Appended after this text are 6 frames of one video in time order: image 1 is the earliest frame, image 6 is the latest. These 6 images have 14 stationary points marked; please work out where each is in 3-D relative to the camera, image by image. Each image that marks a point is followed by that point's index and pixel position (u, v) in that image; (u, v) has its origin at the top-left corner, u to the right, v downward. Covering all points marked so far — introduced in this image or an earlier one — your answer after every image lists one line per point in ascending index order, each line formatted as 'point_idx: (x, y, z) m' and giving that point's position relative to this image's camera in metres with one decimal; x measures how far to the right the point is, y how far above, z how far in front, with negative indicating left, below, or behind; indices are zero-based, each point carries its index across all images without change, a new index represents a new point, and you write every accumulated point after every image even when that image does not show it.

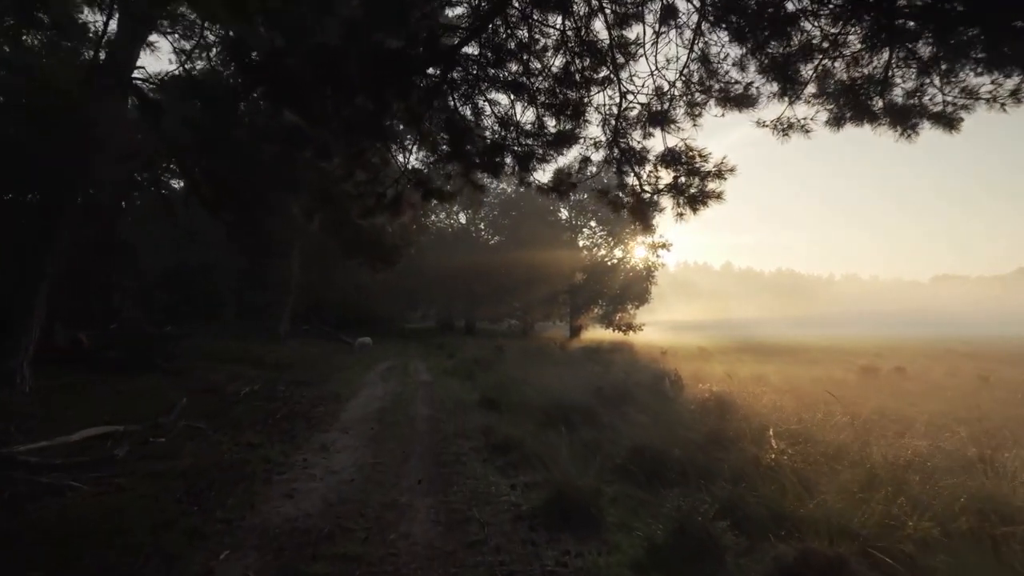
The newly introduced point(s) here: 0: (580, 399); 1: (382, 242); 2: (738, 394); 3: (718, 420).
0: (+1.5, -2.4, +13.4) m
1: (-3.0, +1.1, +14.6) m
2: (+5.5, -2.6, +15.7) m
3: (+3.8, -2.5, +11.8) m
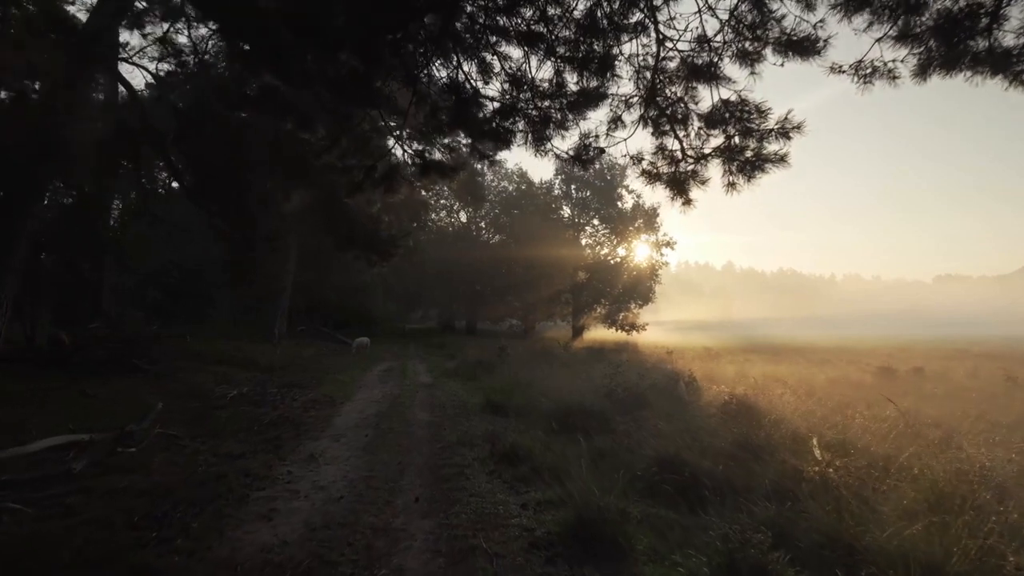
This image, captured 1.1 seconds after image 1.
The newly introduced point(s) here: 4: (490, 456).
0: (+1.6, -2.3, +12.5) m
1: (-2.9, +1.2, +13.6) m
2: (+5.7, -2.5, +14.7) m
3: (+4.0, -2.4, +10.8) m
4: (-0.3, -2.5, +9.2) m
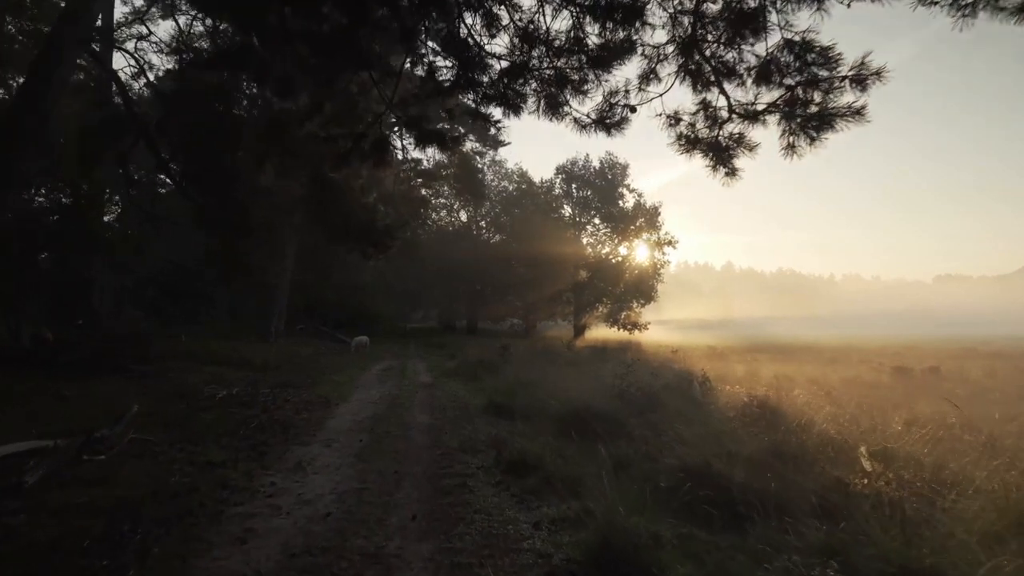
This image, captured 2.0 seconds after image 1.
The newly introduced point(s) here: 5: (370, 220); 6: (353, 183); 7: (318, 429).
0: (+1.7, -2.2, +11.6) m
1: (-2.8, +1.3, +12.8) m
2: (+5.8, -2.4, +13.9) m
3: (+4.1, -2.3, +9.9) m
4: (-0.2, -2.4, +8.4) m
5: (-3.0, +1.4, +12.8) m
6: (-3.3, +2.2, +12.8) m
7: (-3.4, -2.5, +10.9) m
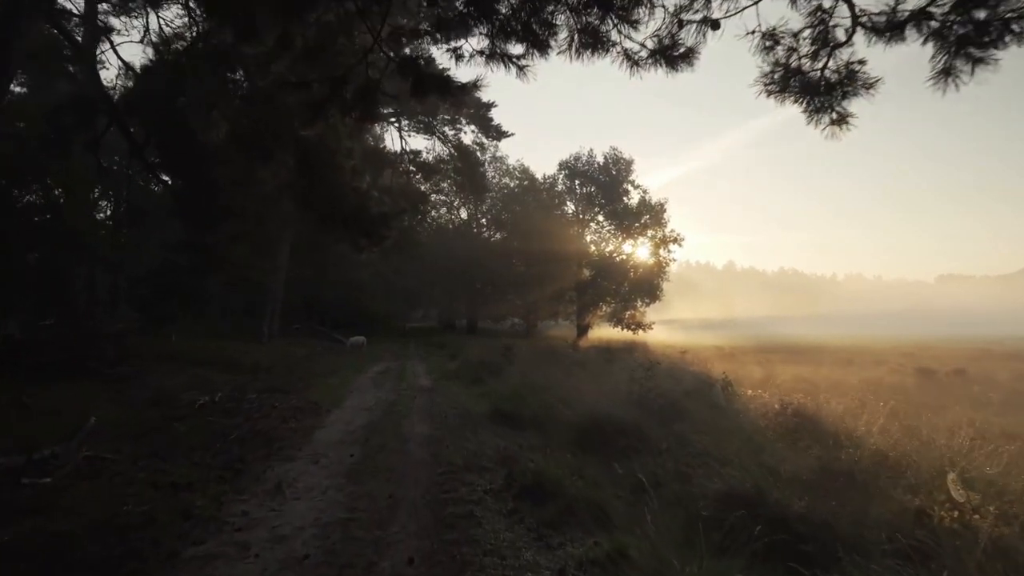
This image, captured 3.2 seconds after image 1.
0: (+1.9, -2.1, +10.5) m
1: (-2.7, +1.3, +11.6) m
2: (+5.9, -2.4, +12.7) m
3: (+4.2, -2.2, +8.8) m
4: (0.0, -2.3, +7.2) m
5: (-2.8, +1.5, +11.6) m
6: (-3.1, +2.3, +11.7) m
7: (-3.2, -2.4, +9.8) m
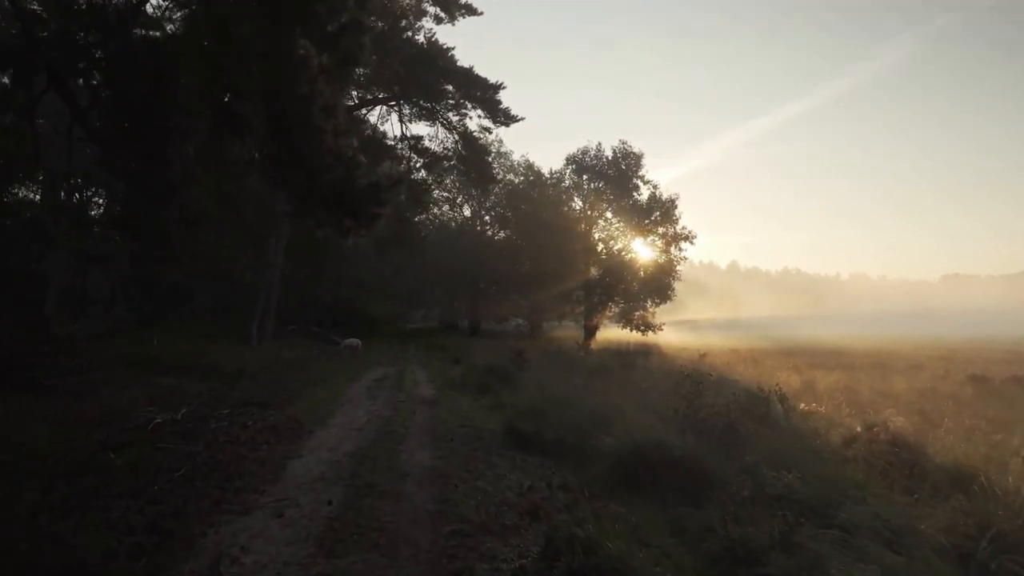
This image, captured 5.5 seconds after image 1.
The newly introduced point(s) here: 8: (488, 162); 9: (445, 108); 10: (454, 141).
0: (+2.2, -2.1, +8.3) m
1: (-2.3, +1.4, +9.4) m
2: (+6.3, -2.3, +10.5) m
3: (+4.5, -2.1, +6.6) m
4: (+0.3, -2.2, +5.0) m
5: (-2.5, +1.6, +9.4) m
6: (-2.8, +2.3, +9.5) m
7: (-2.9, -2.3, +7.6) m
8: (-0.7, +3.9, +18.8) m
9: (-1.9, +5.2, +18.2) m
10: (-1.7, +4.4, +18.6) m
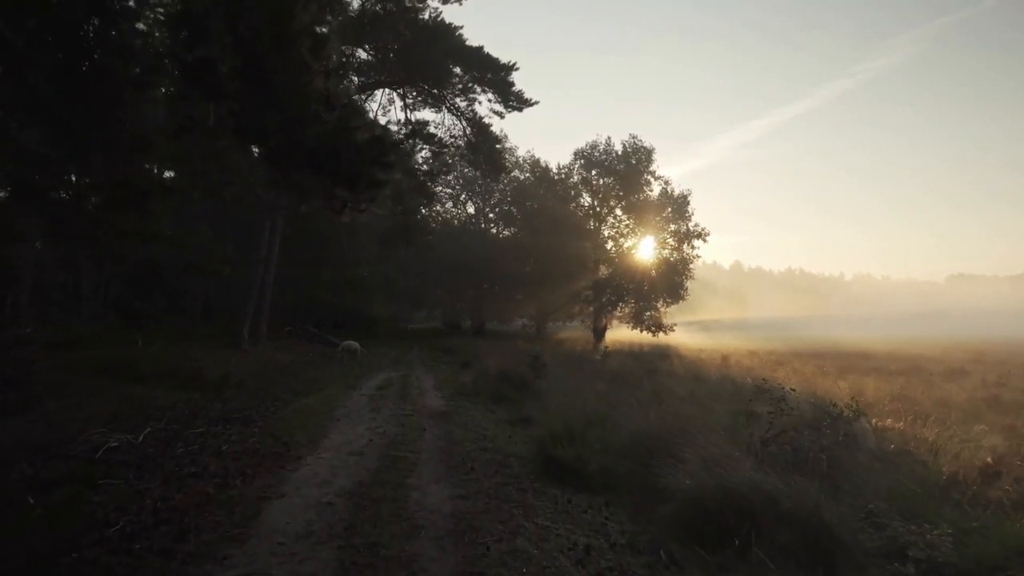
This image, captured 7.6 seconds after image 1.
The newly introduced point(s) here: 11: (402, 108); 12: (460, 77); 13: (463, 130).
0: (+2.7, -2.0, +6.2) m
1: (-1.9, +1.5, +7.4) m
2: (+6.7, -2.2, +8.5) m
3: (+5.0, -2.1, +4.6) m
4: (+0.8, -2.1, +3.0) m
5: (-2.0, +1.7, +7.4) m
6: (-2.3, +2.4, +7.5) m
7: (-2.4, -2.2, +5.6) m
8: (-0.2, +4.0, +16.8) m
9: (-1.4, +5.3, +16.2) m
10: (-1.2, +4.4, +16.6) m
11: (-3.0, +5.1, +17.3) m
12: (-1.3, +5.5, +15.8) m
13: (-1.2, +4.4, +16.7) m
